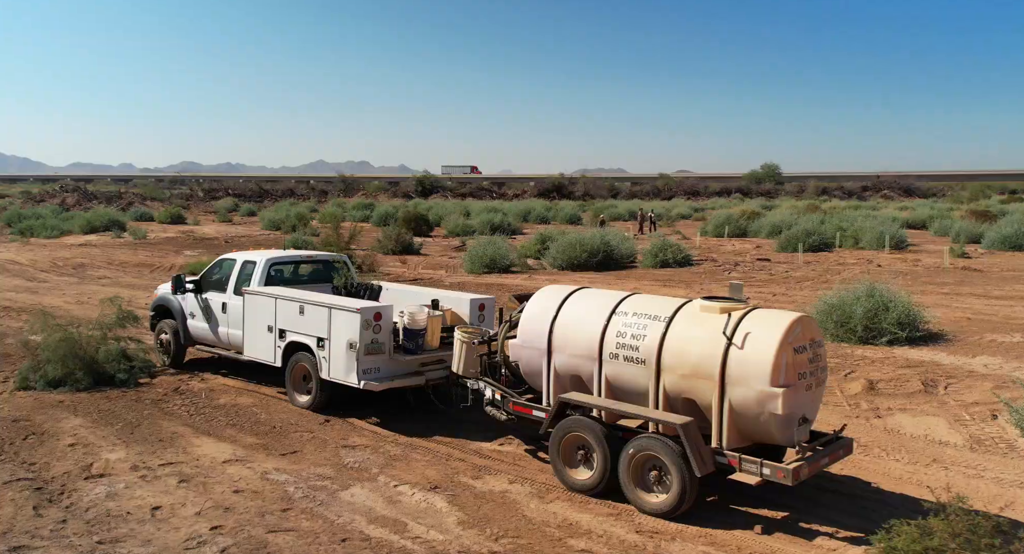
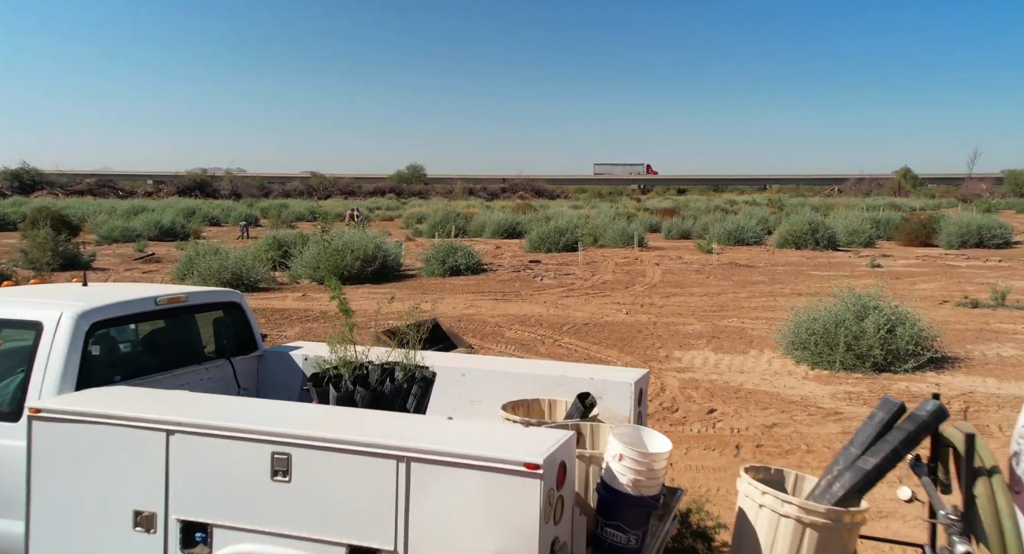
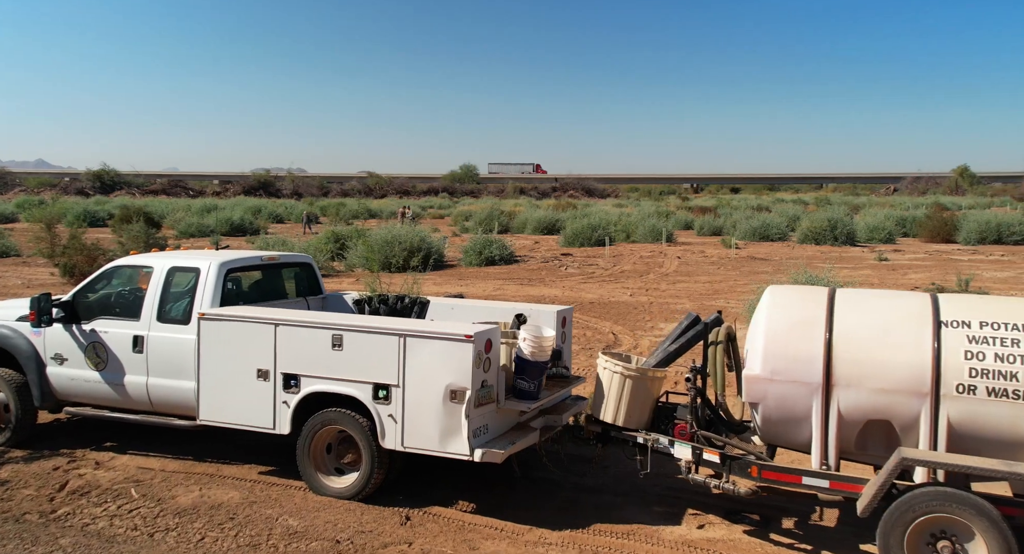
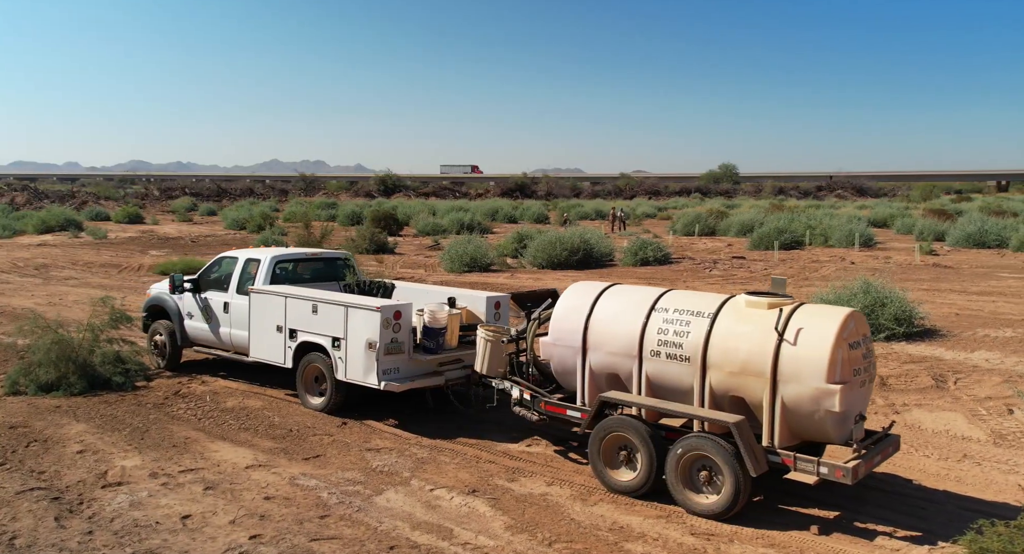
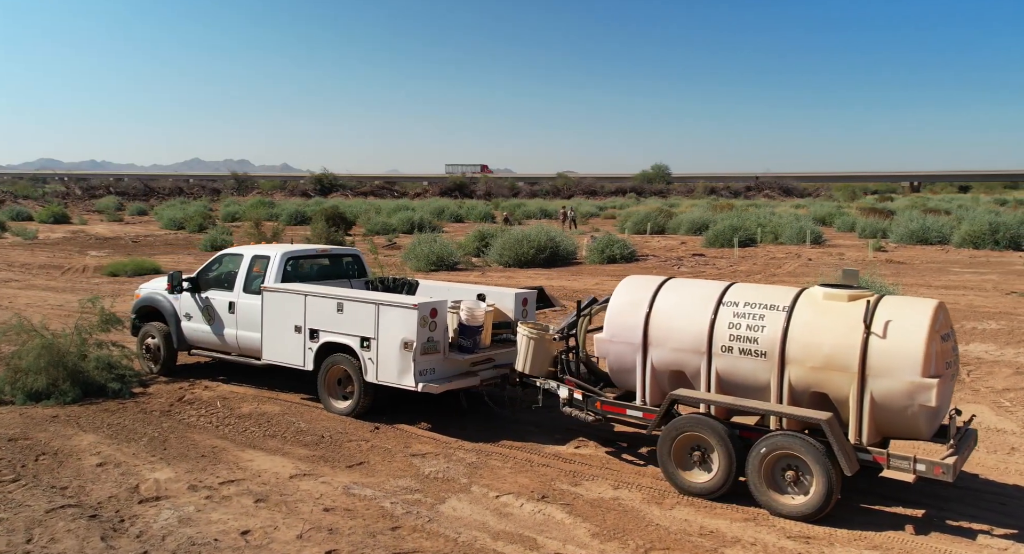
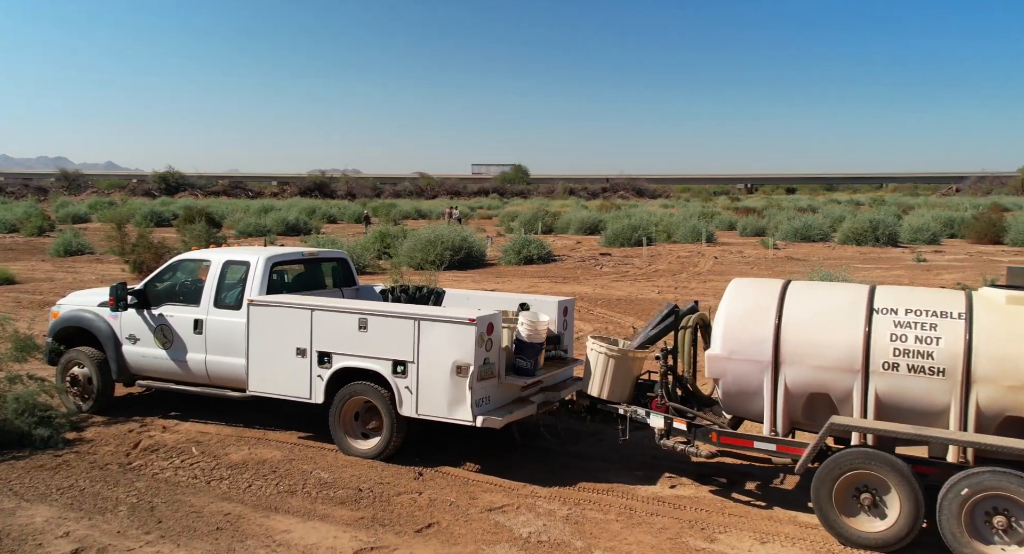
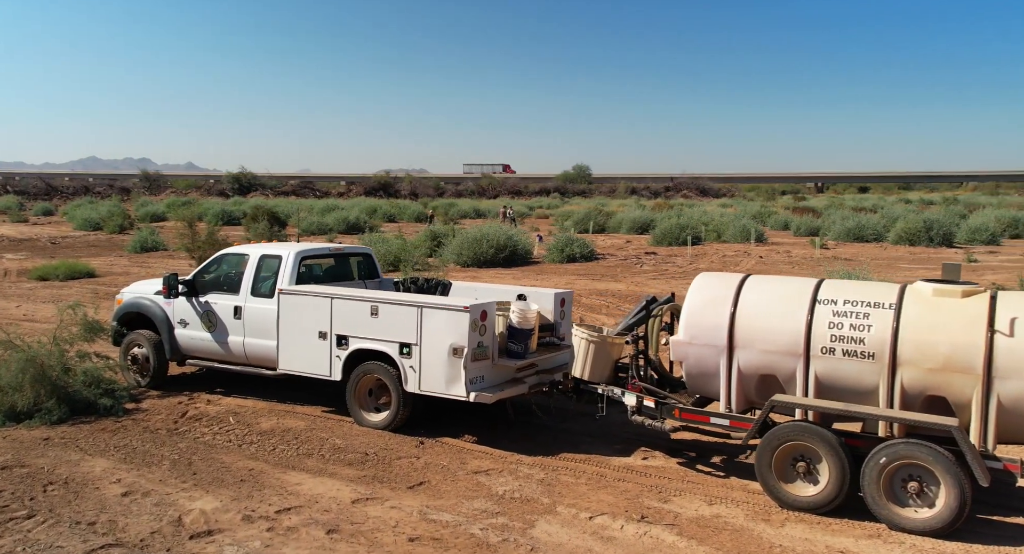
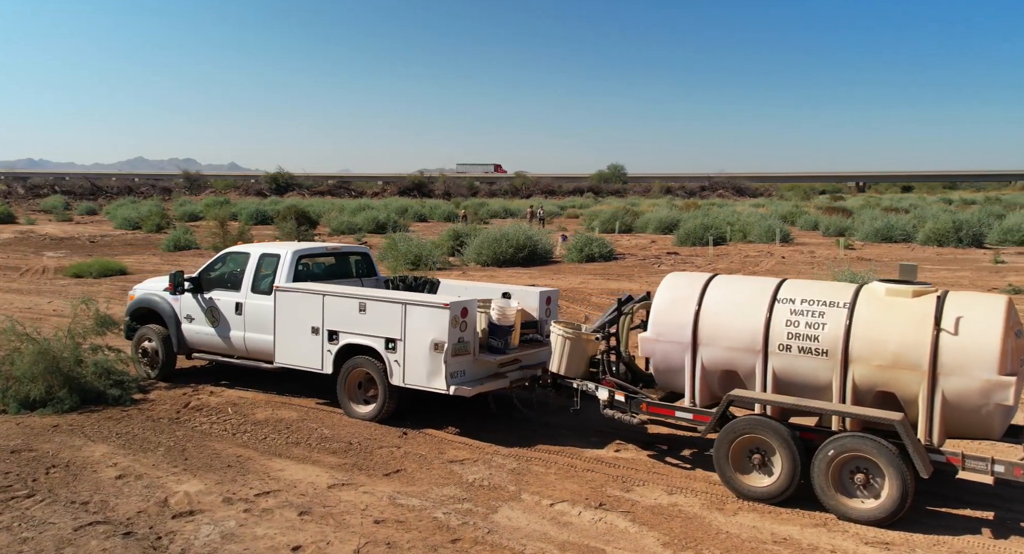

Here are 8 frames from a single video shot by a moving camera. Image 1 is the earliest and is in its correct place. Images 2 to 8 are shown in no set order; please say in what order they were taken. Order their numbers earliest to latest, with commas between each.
4, 5, 8, 7, 6, 3, 2
